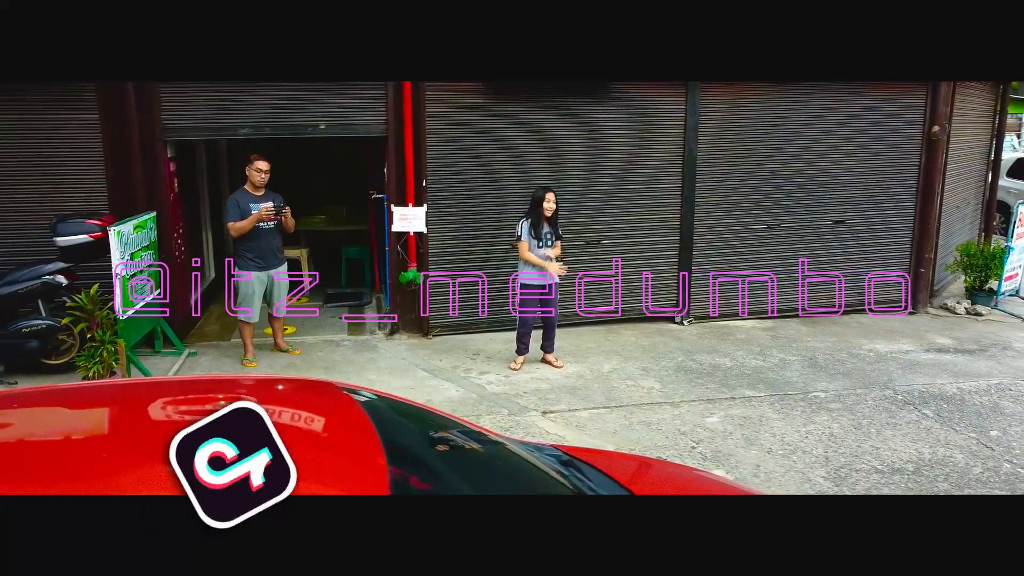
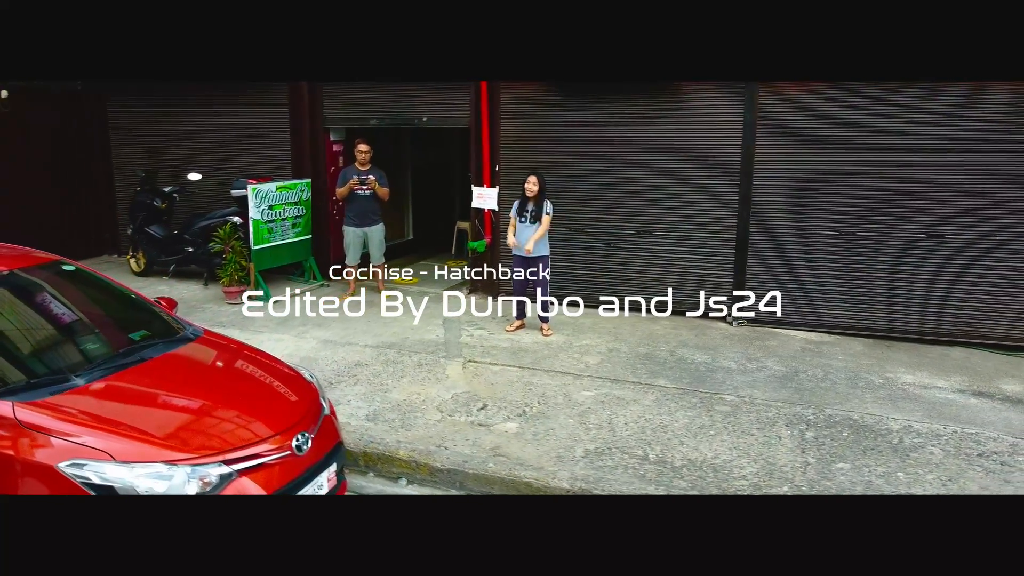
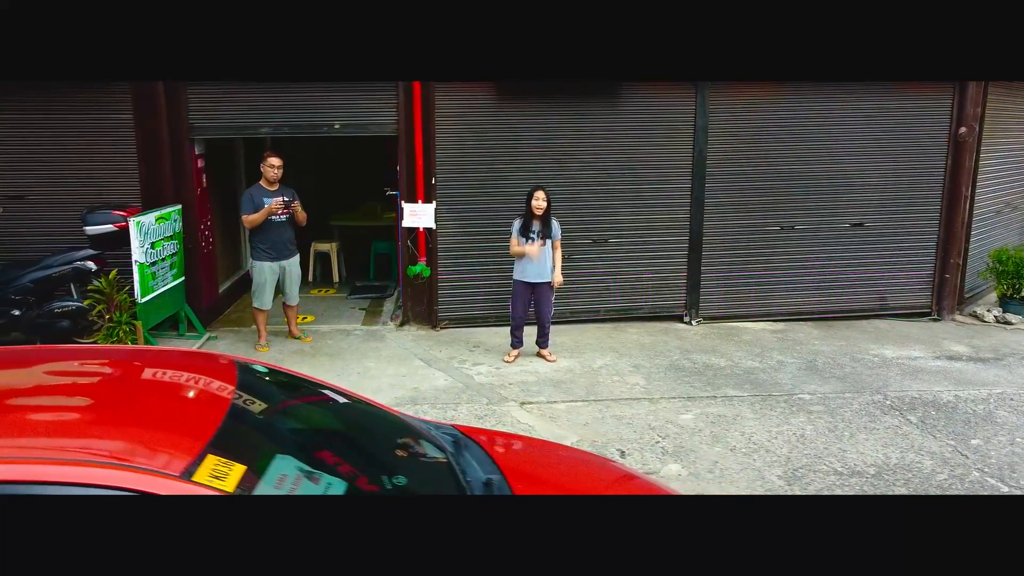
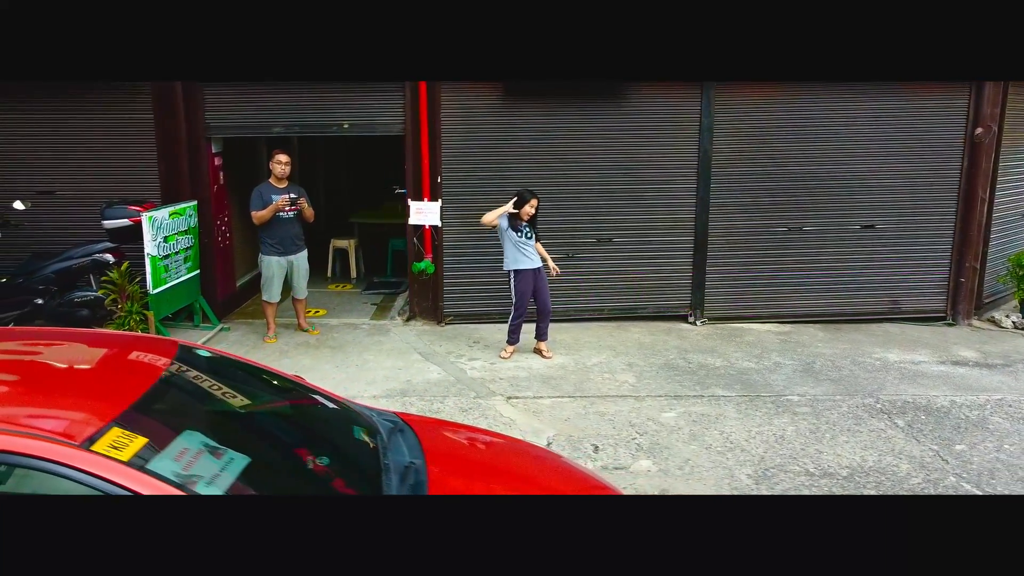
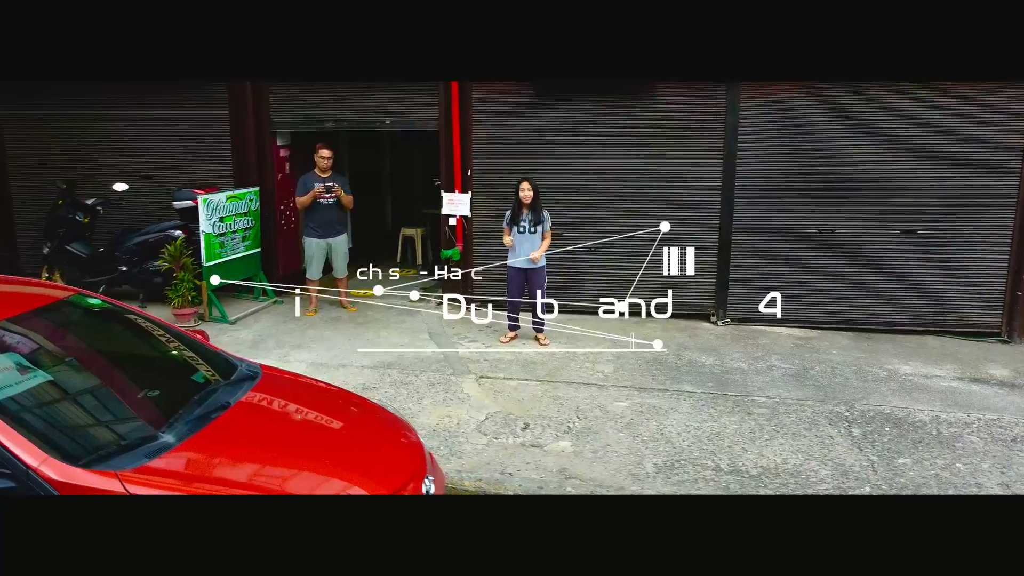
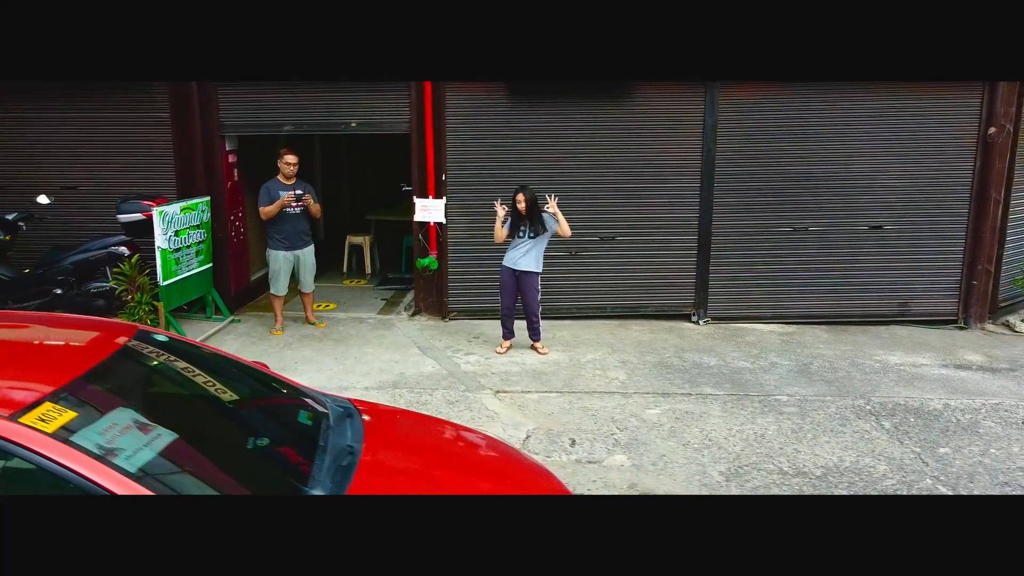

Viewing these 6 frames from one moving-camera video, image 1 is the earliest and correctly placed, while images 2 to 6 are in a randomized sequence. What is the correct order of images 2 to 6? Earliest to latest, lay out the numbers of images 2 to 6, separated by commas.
3, 4, 6, 5, 2
